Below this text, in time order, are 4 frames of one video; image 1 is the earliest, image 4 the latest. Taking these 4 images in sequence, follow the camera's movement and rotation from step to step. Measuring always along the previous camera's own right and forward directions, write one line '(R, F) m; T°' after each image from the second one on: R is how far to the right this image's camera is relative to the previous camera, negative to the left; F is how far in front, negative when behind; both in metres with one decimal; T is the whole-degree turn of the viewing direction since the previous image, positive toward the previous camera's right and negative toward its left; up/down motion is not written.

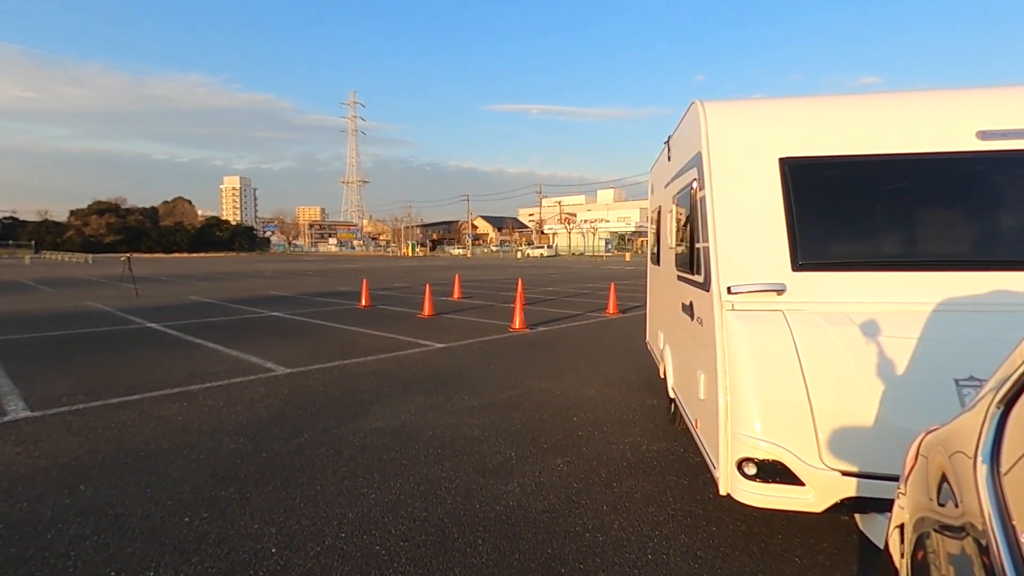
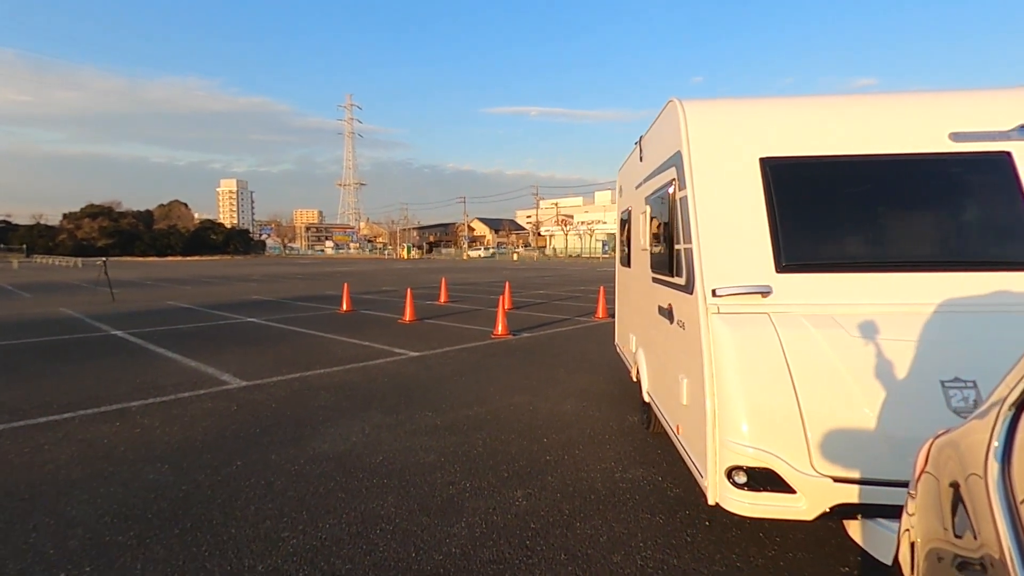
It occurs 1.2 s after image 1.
(+0.3, +0.6) m; 0°
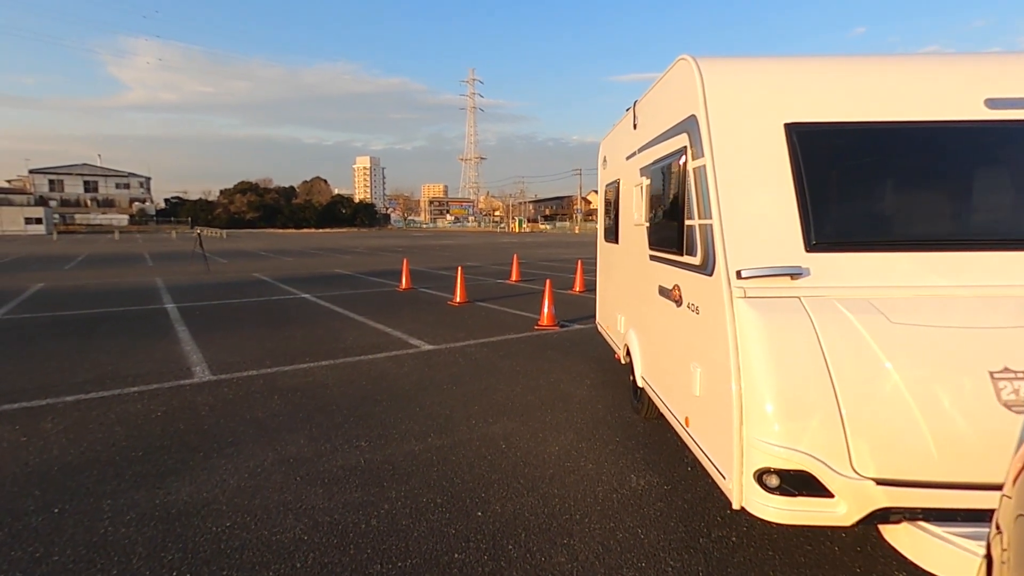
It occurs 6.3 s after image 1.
(+1.0, +1.8) m; -12°
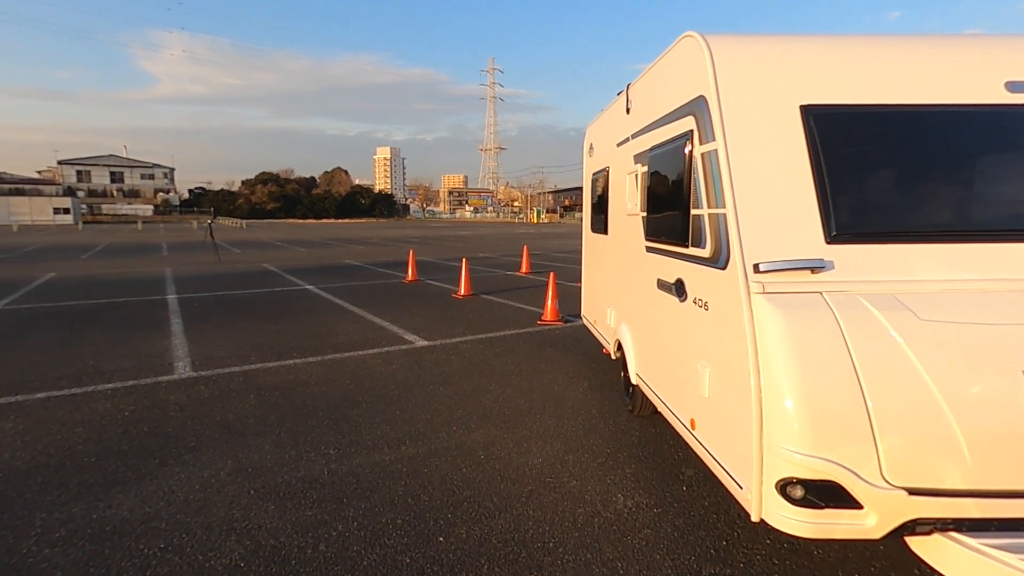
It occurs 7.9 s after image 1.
(+0.2, +0.4) m; -2°
